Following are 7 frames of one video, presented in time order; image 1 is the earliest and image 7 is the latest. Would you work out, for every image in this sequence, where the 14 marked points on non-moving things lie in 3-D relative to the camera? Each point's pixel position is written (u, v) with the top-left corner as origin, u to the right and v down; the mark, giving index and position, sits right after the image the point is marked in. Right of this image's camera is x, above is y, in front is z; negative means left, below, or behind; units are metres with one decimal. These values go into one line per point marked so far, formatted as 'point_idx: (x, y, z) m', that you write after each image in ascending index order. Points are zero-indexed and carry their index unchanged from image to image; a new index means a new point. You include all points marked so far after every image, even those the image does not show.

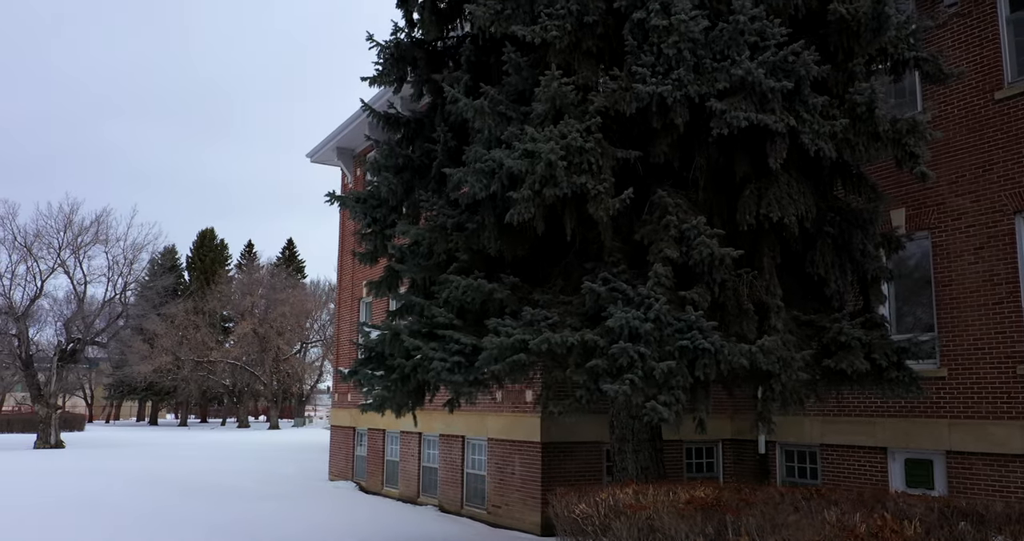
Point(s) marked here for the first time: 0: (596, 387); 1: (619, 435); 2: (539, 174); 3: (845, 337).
0: (+0.7, -0.9, +6.3) m
1: (+1.1, -1.8, +8.7) m
2: (+0.3, +0.8, +6.7) m
3: (+3.0, -0.6, +7.3) m
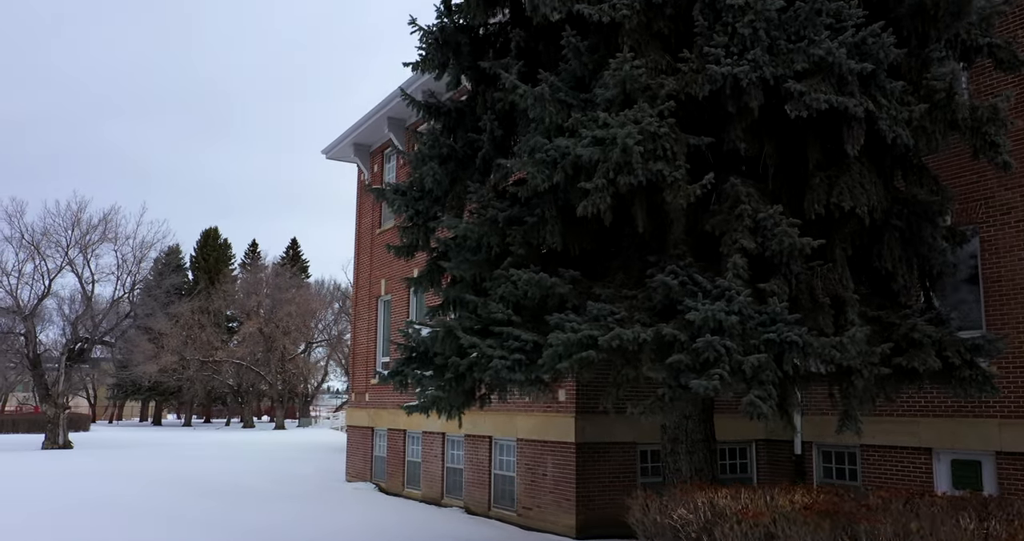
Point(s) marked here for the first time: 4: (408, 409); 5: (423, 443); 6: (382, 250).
0: (+1.2, -0.8, +6.0) m
1: (+1.6, -1.7, +8.3) m
2: (+0.8, +0.9, +6.4) m
3: (+3.5, -0.5, +7.0) m
4: (-1.1, -1.4, +8.2) m
5: (-1.8, -3.6, +16.7) m
6: (-3.2, +0.5, +19.6) m
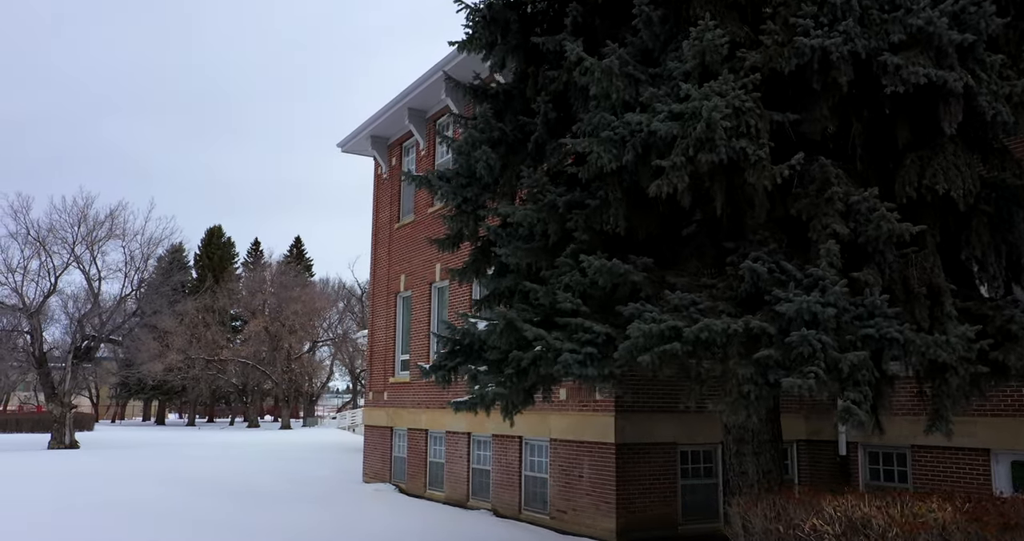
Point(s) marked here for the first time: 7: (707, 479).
0: (+1.8, -0.7, +5.5) m
1: (+2.2, -1.6, +7.8) m
2: (+1.3, +1.0, +5.9) m
3: (+4.0, -0.5, +6.5) m
4: (-0.5, -1.3, +7.7) m
5: (-1.3, -3.5, +16.2) m
6: (-2.6, +0.6, +19.1) m
7: (+3.0, -3.2, +12.6) m
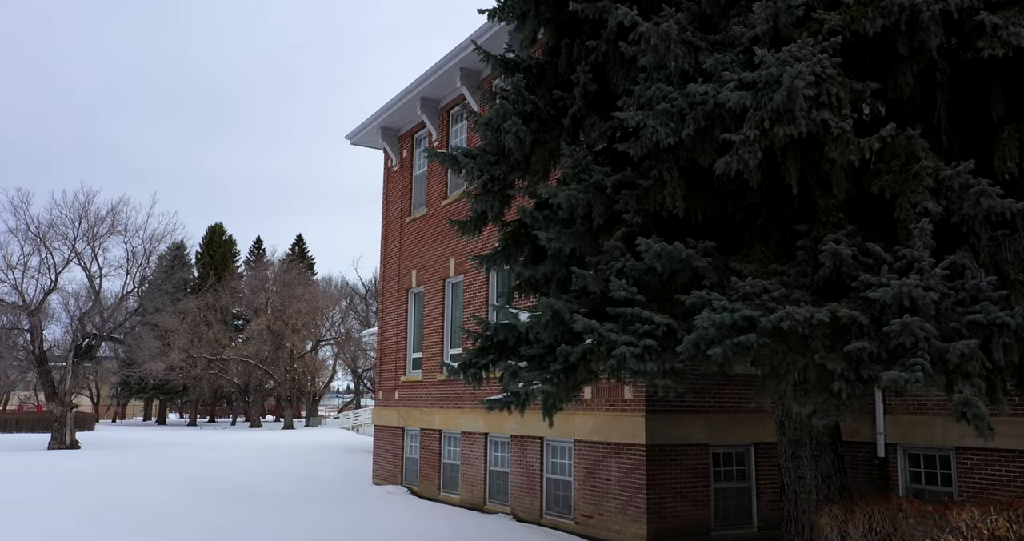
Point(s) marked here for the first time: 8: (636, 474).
0: (+2.1, -0.6, +4.9) m
1: (+2.5, -1.5, +7.3) m
2: (+1.7, +1.1, +5.3) m
3: (+4.4, -0.3, +5.9) m
4: (-0.2, -1.2, +7.1) m
5: (-1.0, -3.3, +15.6) m
6: (-2.3, +0.7, +18.5) m
7: (+3.4, -3.1, +12.0) m
8: (+1.7, -2.8, +11.2) m
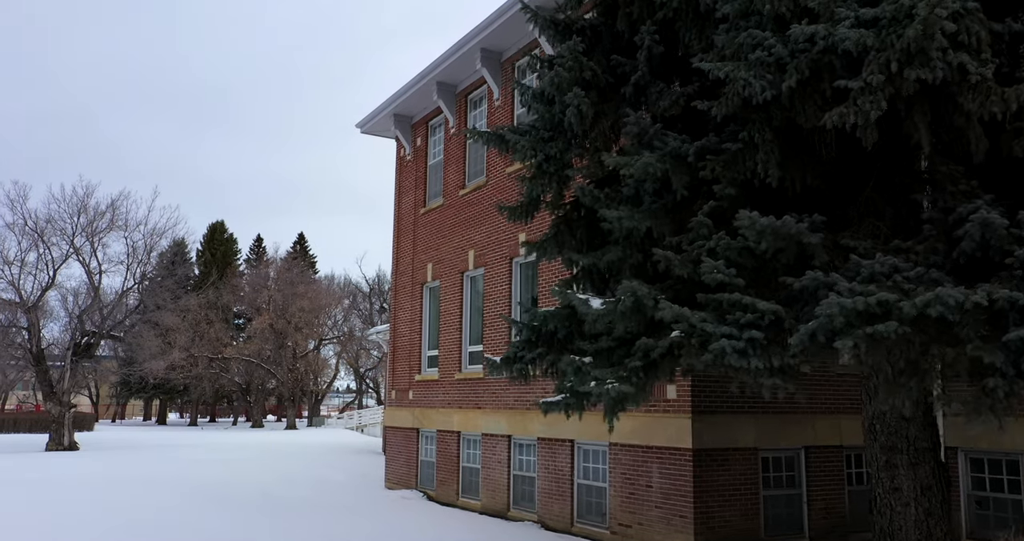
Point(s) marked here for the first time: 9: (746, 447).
0: (+2.5, -0.5, +4.1) m
1: (+3.0, -1.4, +6.4) m
2: (+2.1, +1.2, +4.4) m
3: (+4.8, -0.2, +5.0) m
4: (+0.3, -1.0, +6.2) m
5: (-0.5, -3.2, +14.7) m
6: (-1.8, +0.9, +17.6) m
7: (+3.8, -3.0, +11.1) m
8: (+2.1, -2.7, +10.3) m
9: (+3.1, -2.3, +10.6) m
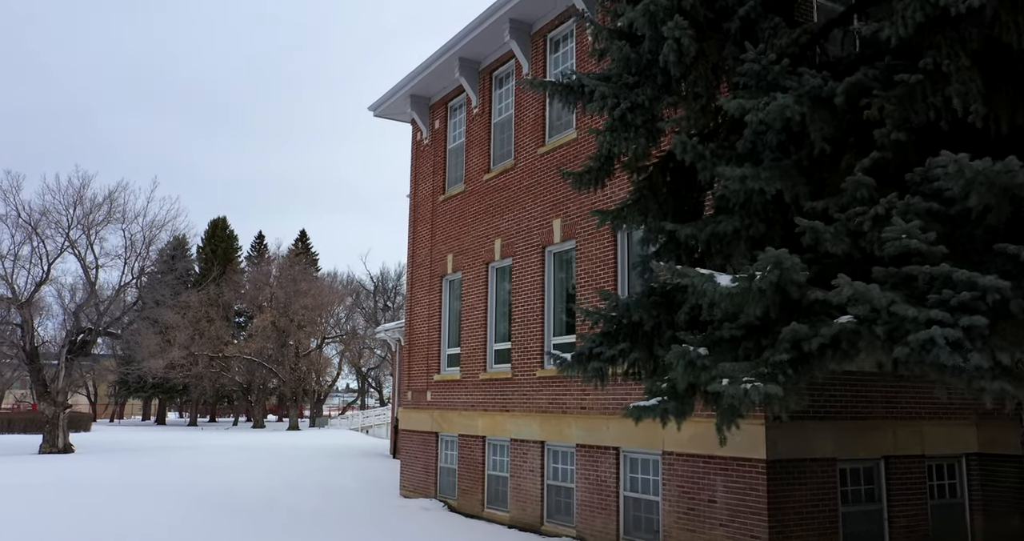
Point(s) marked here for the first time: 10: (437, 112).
0: (+3.1, -0.3, +2.8) m
1: (+3.5, -1.2, +5.1) m
2: (+2.7, +1.3, +3.1) m
3: (+5.4, -0.1, +3.8) m
4: (+0.8, -0.9, +4.9) m
5: (0.0, -3.0, +13.4) m
6: (-1.3, +1.0, +16.3) m
7: (+4.3, -2.8, +9.8) m
8: (+2.7, -2.5, +9.0) m
9: (+3.6, -2.1, +9.3) m
10: (-1.6, +3.4, +17.3) m
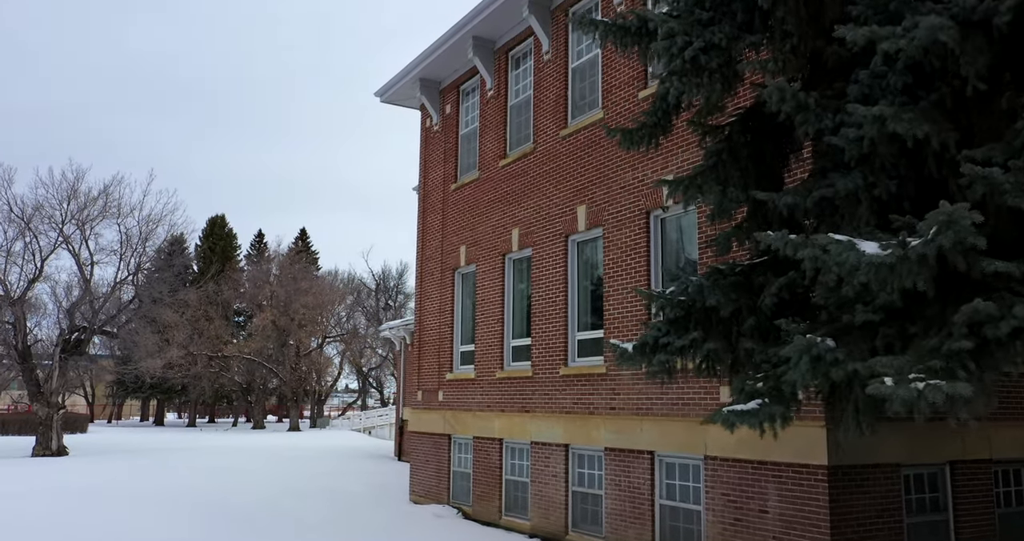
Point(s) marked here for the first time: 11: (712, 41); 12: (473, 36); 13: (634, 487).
0: (+3.4, -0.2, +1.9) m
1: (+3.8, -1.1, +4.2) m
2: (+3.0, +1.5, +2.2) m
3: (+5.7, +0.1, +2.9) m
4: (+1.1, -0.7, +4.0) m
5: (+0.3, -2.9, +12.5) m
6: (-1.0, +1.2, +15.4) m
7: (+4.7, -2.7, +8.9) m
8: (+3.0, -2.4, +8.1) m
9: (+3.9, -2.0, +8.4) m
10: (-1.3, +3.5, +16.4) m
11: (+1.2, +1.3, +4.7) m
12: (-0.7, +4.2, +14.6) m
13: (+1.6, -2.8, +10.5) m
